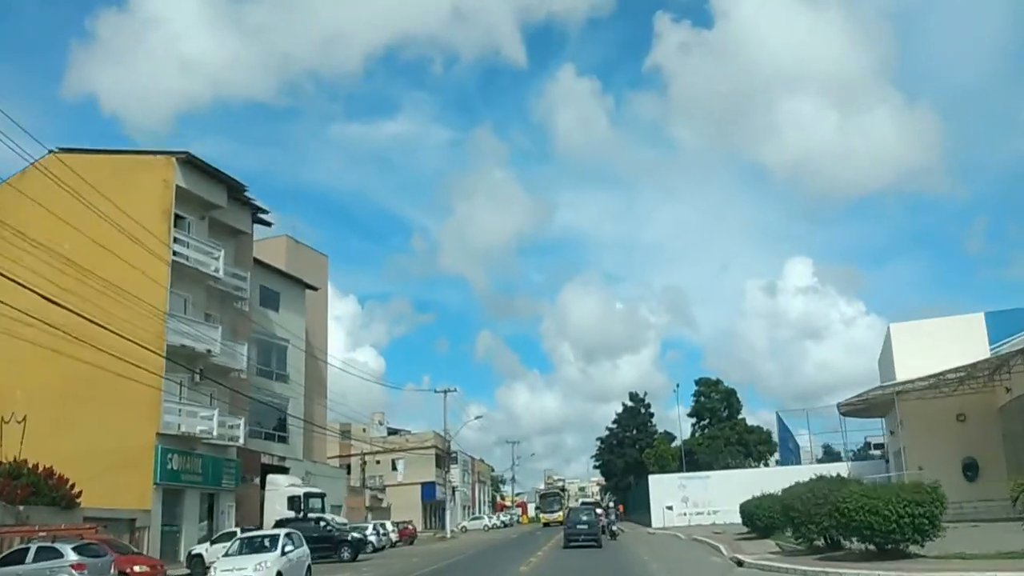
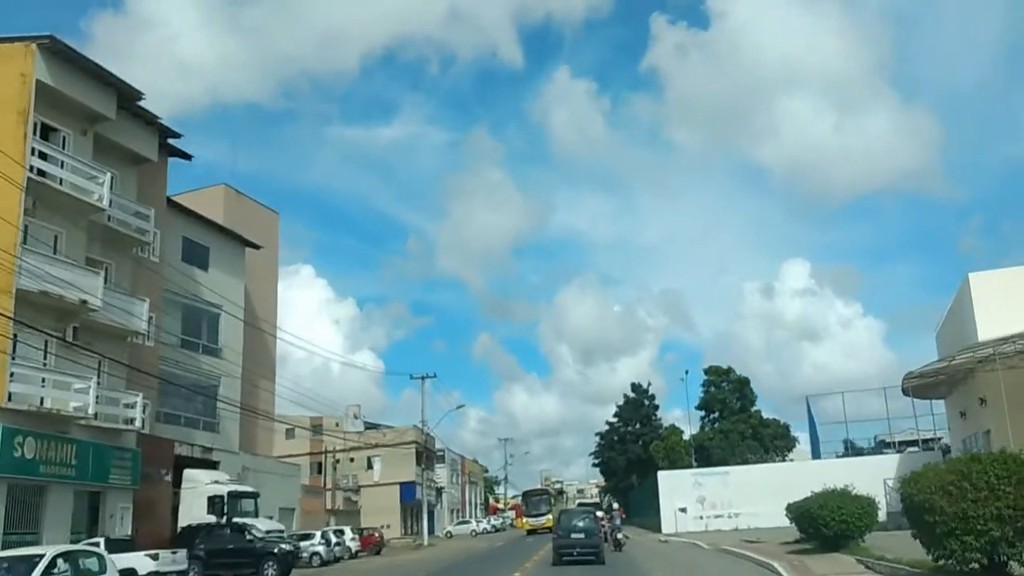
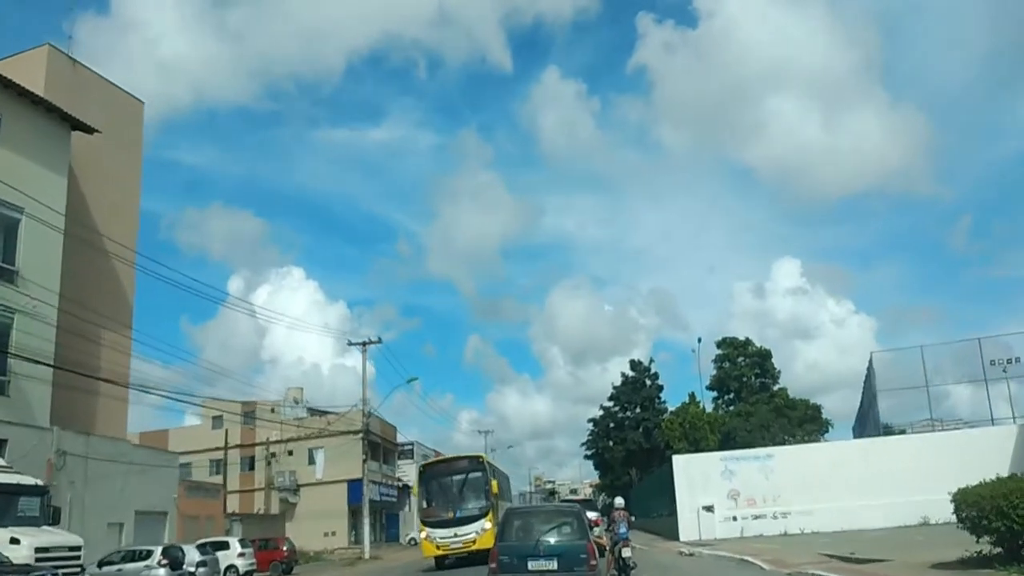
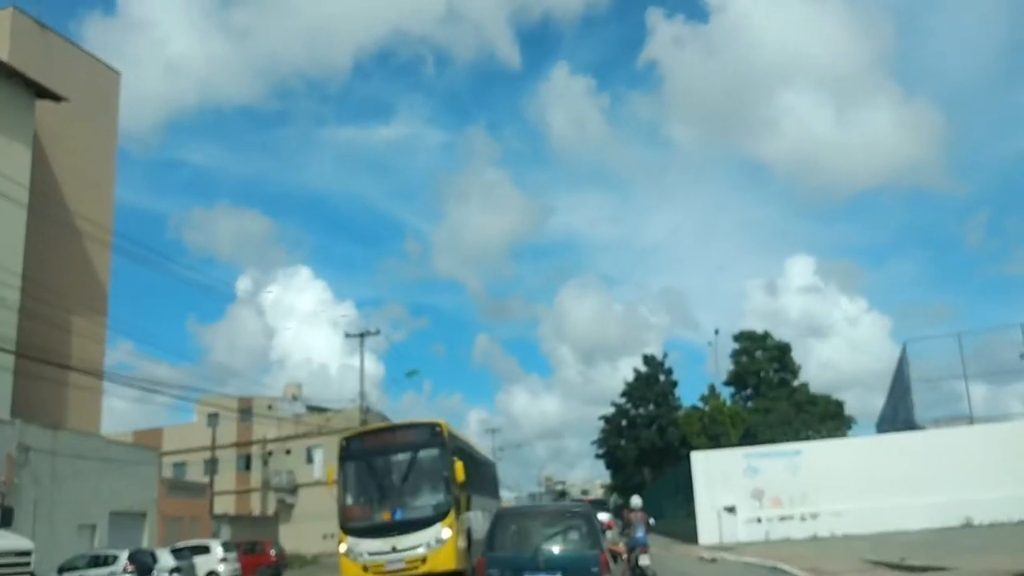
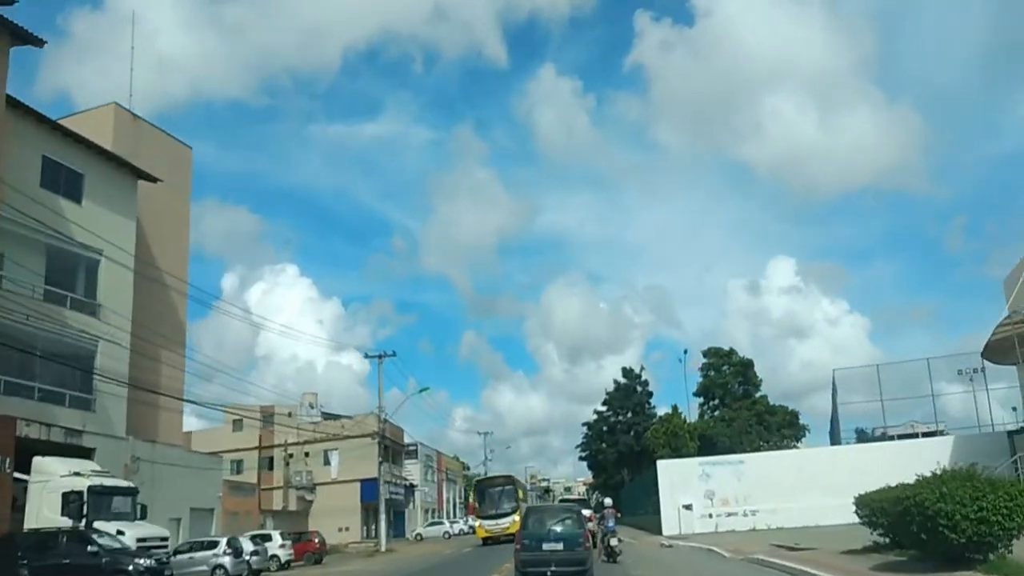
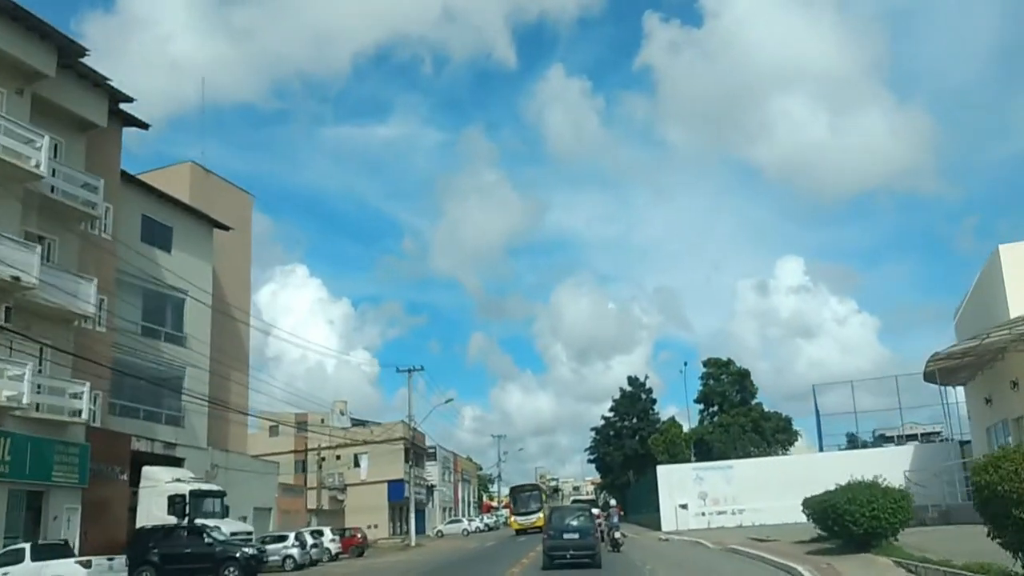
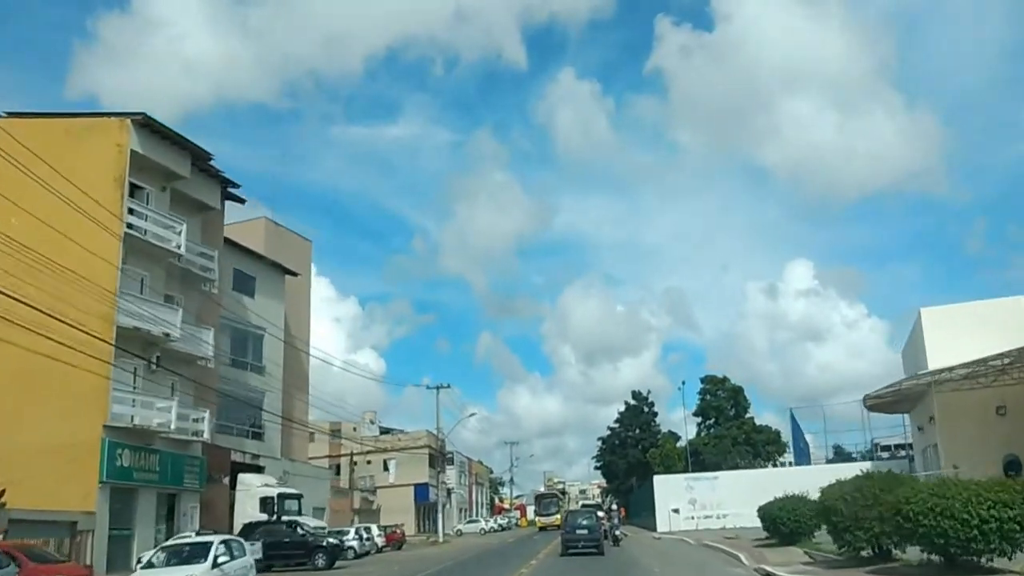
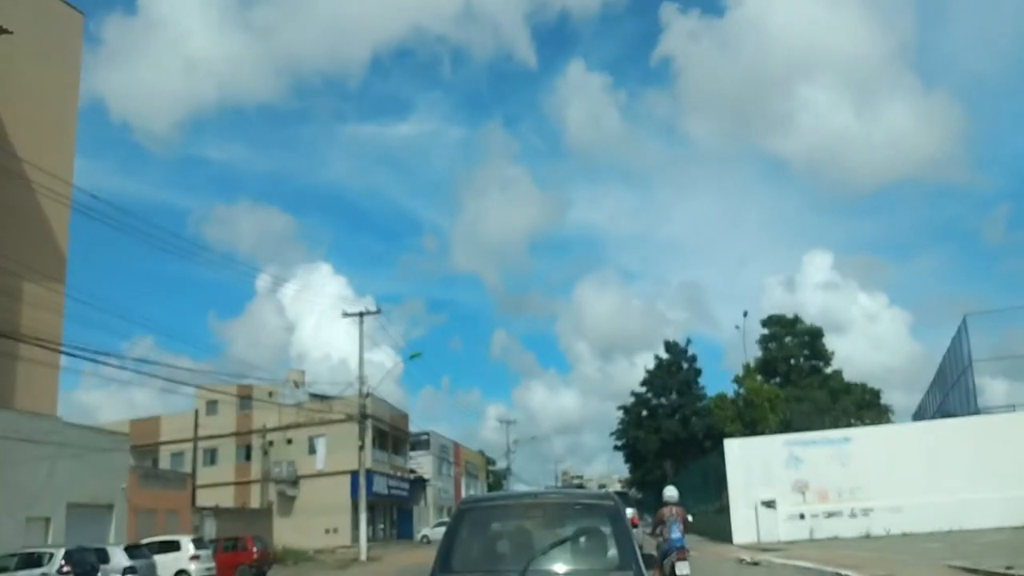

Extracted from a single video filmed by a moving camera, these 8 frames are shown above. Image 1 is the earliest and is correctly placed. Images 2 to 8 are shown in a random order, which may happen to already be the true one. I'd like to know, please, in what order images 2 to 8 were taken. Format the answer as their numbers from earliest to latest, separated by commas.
7, 2, 6, 5, 3, 4, 8
